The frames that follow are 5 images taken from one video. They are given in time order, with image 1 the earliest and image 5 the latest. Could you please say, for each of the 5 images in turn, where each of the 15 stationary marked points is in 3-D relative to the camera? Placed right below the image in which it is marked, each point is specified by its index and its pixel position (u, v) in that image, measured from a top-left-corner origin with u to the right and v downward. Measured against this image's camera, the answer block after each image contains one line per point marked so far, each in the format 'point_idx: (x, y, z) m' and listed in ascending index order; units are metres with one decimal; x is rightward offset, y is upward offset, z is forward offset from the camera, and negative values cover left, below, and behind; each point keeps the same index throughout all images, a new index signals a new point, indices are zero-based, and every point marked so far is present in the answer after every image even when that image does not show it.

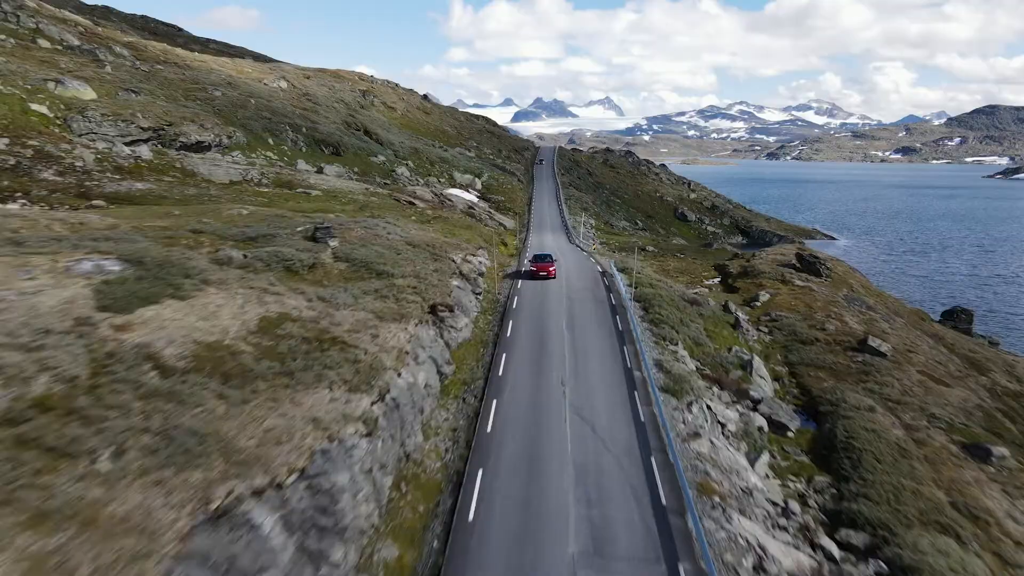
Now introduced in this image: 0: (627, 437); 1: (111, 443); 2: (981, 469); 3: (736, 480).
0: (+4.1, -5.1, +16.6) m
1: (-8.1, -2.9, +9.9) m
2: (+19.7, -7.4, +19.6) m
3: (+7.7, -6.3, +16.2) m
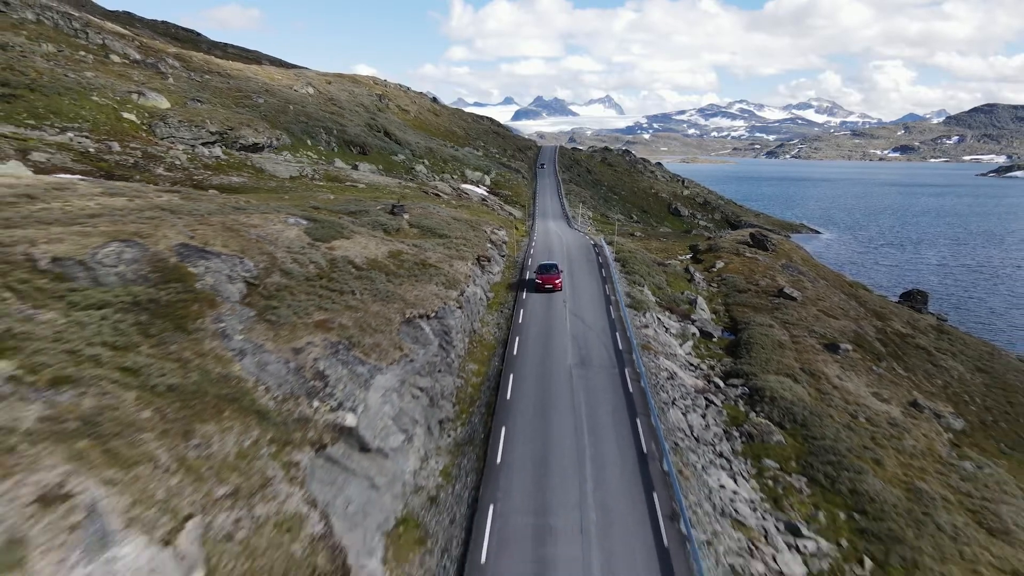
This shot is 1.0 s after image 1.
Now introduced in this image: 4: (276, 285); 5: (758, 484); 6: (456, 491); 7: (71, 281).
0: (+5.4, -2.0, +27.5) m
1: (-6.8, +0.1, +20.8) m
2: (+21.0, -4.4, +30.5) m
3: (+9.0, -3.3, +27.1) m
4: (-9.5, +0.3, +19.0) m
5: (+10.2, -7.9, +19.0) m
6: (-1.8, -6.5, +16.1) m
7: (-14.1, +0.3, +15.0) m
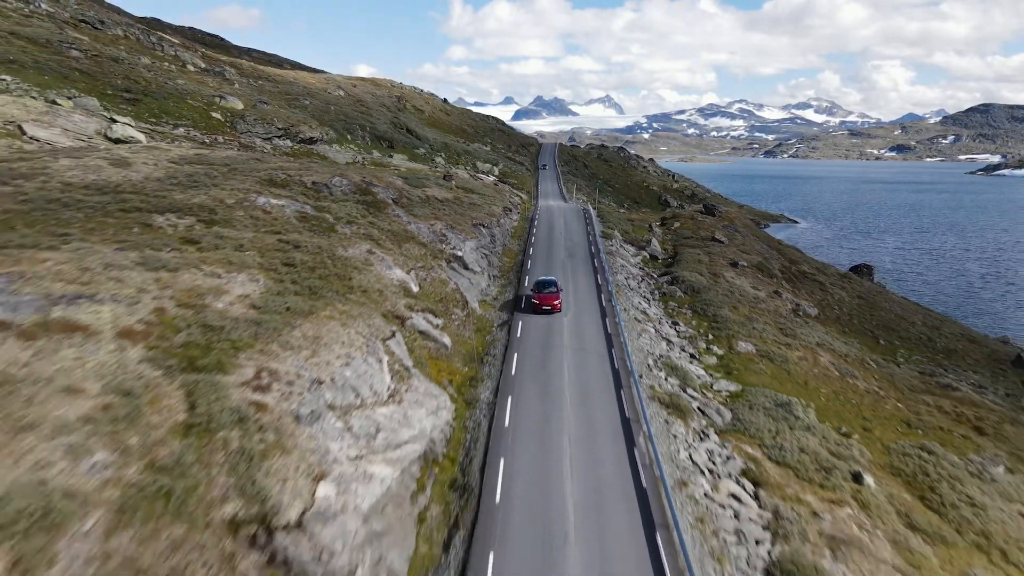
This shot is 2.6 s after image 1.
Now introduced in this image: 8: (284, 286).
0: (+6.9, +4.3, +44.1) m
1: (-5.4, +6.4, +37.4) m
2: (+22.5, +2.0, +47.1) m
3: (+10.5, +3.0, +43.8) m
4: (-8.0, +6.6, +35.6) m
5: (+11.7, -1.5, +35.6) m
6: (-0.3, -0.2, +32.7) m
7: (-12.6, +6.6, +31.7) m
8: (-9.8, +0.2, +20.0) m
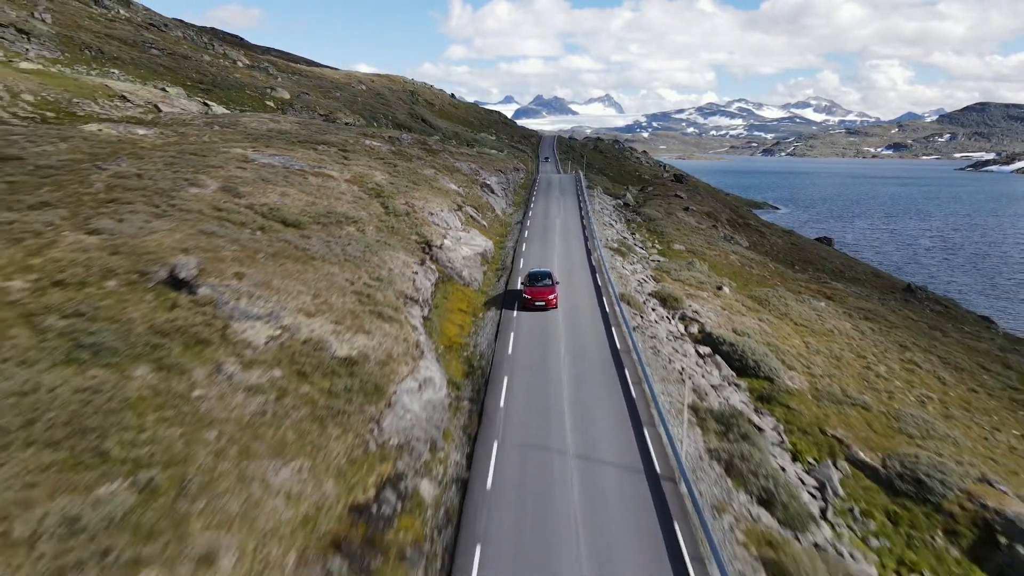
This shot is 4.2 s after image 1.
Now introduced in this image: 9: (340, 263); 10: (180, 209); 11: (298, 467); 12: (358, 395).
0: (+8.0, +12.6, +60.1) m
1: (-4.3, +14.7, +53.3) m
2: (+23.6, +10.3, +63.0) m
3: (+11.5, +11.3, +59.7) m
4: (-6.9, +14.9, +51.5) m
5: (+12.7, +6.7, +51.5) m
6: (+0.7, +8.0, +48.6) m
7: (-11.5, +14.9, +47.5) m
8: (-8.7, +8.4, +35.8) m
9: (-7.2, +1.0, +19.3) m
10: (-13.5, +3.2, +18.8) m
11: (-5.2, -4.3, +11.4) m
12: (-4.6, -3.2, +13.9) m
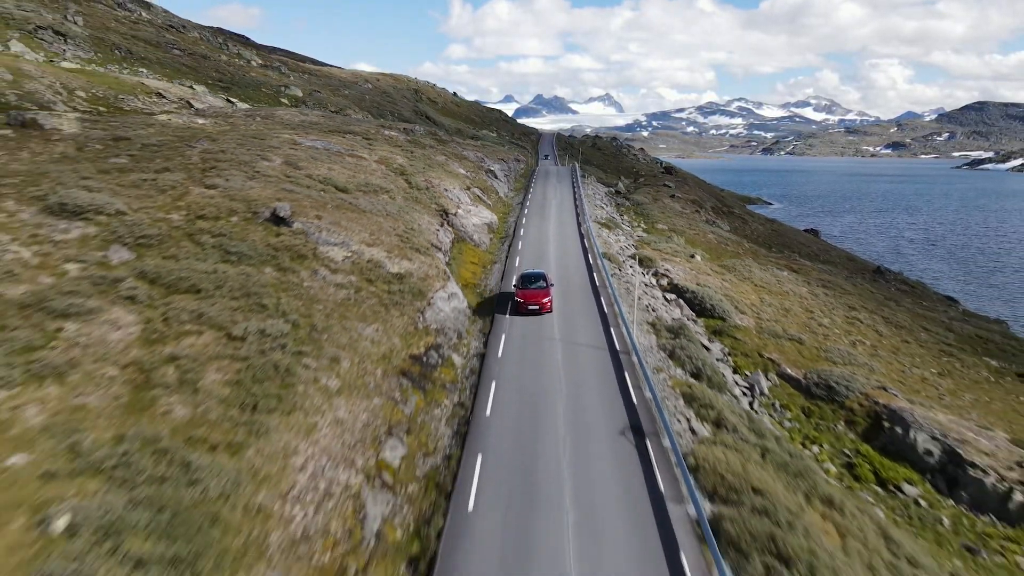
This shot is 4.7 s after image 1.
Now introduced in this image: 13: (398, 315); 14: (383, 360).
0: (+8.1, +15.5, +65.9) m
1: (-4.1, +17.5, +59.2) m
2: (+23.7, +13.2, +68.9) m
3: (+11.7, +14.2, +65.6) m
4: (-6.8, +17.7, +57.4) m
5: (+12.9, +9.6, +57.4) m
6: (+0.9, +10.9, +54.5) m
7: (-11.4, +17.7, +53.4) m
8: (-8.5, +11.3, +41.7) m
9: (-7.0, +3.9, +25.2) m
10: (-13.3, +6.0, +24.7) m
11: (-5.1, -1.5, +17.3) m
12: (-4.4, -0.3, +19.8) m
13: (-4.6, -1.1, +18.6) m
14: (-4.5, -2.5, +16.2) m
